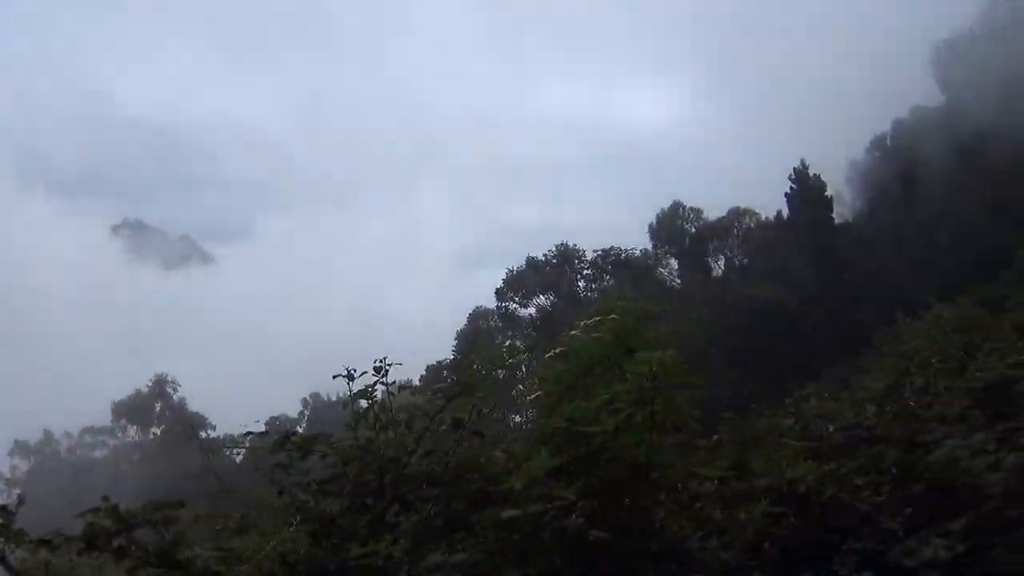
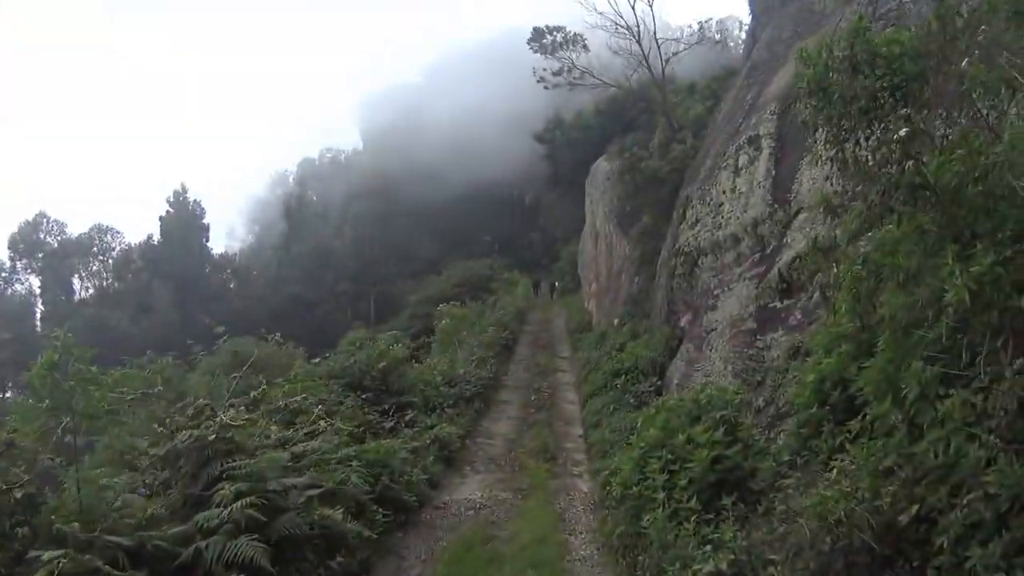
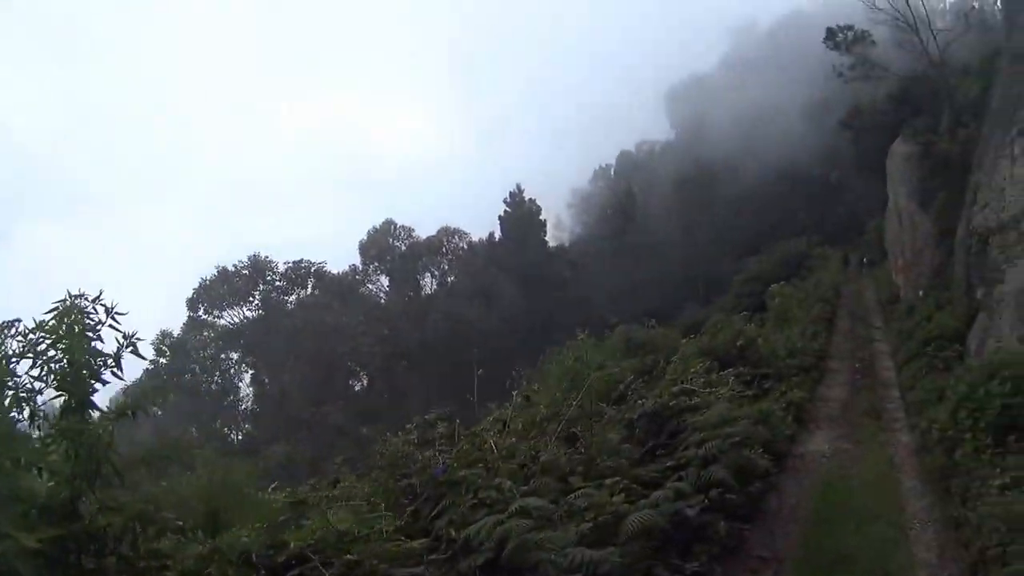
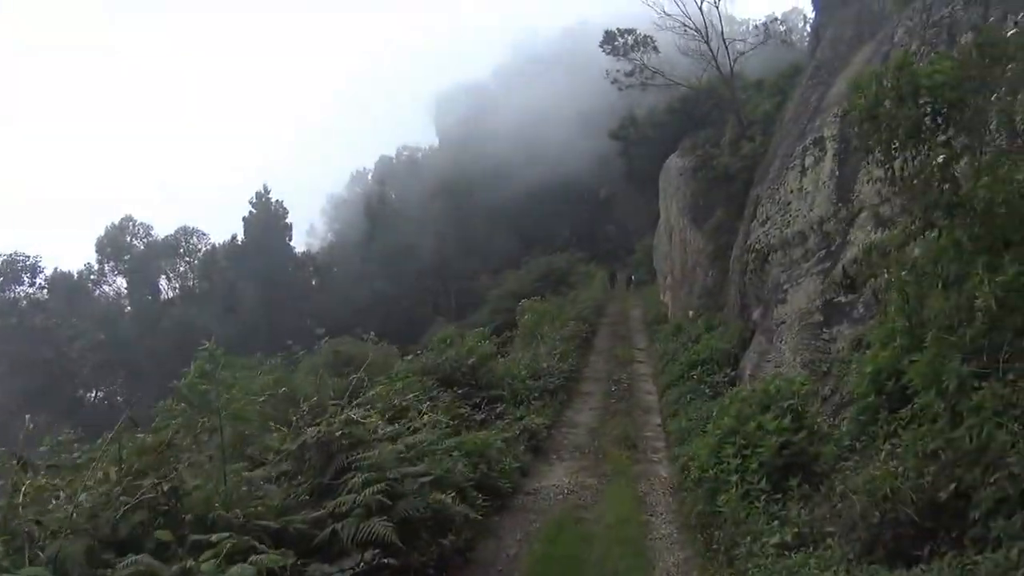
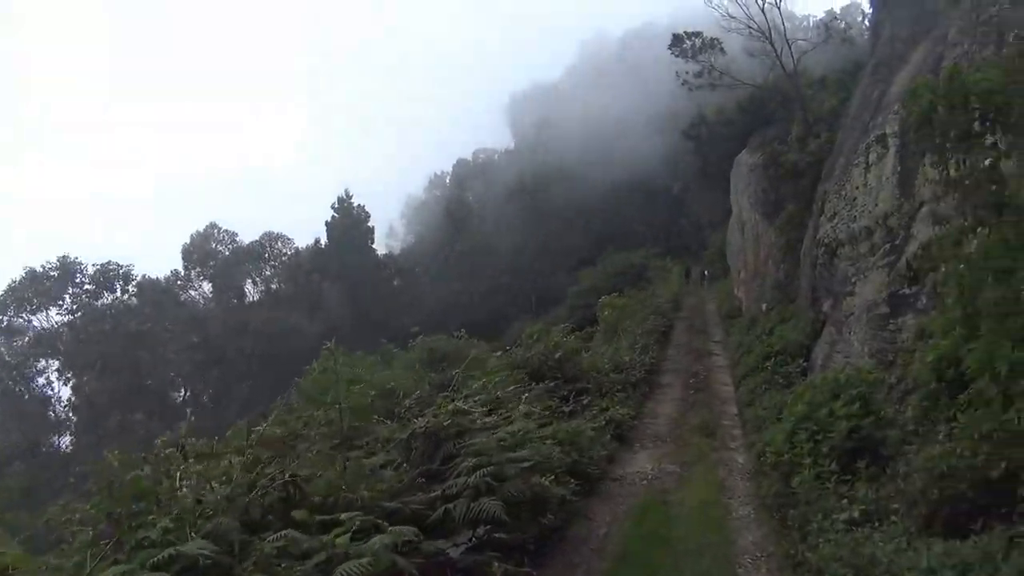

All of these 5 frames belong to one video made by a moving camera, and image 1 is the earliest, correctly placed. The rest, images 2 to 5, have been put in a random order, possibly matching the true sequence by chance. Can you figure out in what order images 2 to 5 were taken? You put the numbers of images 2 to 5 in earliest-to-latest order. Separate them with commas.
3, 5, 4, 2
